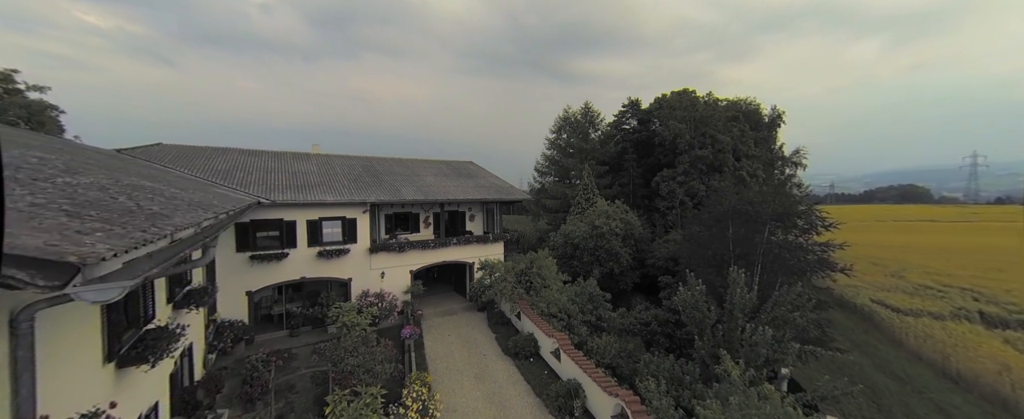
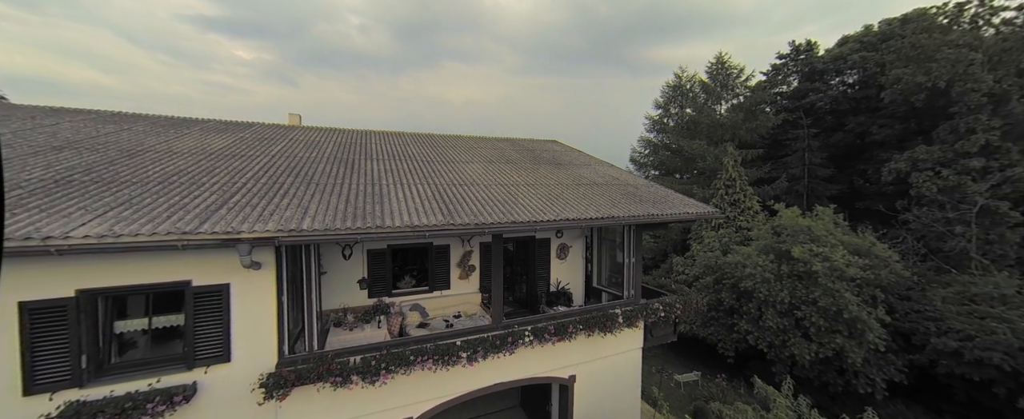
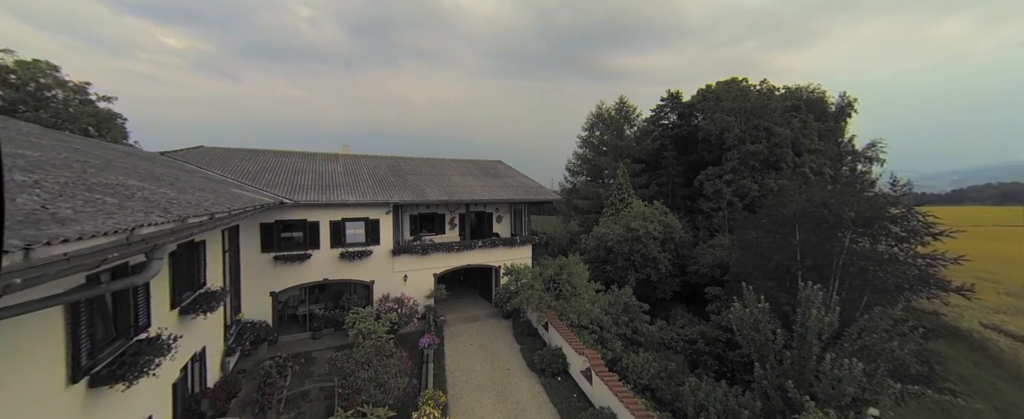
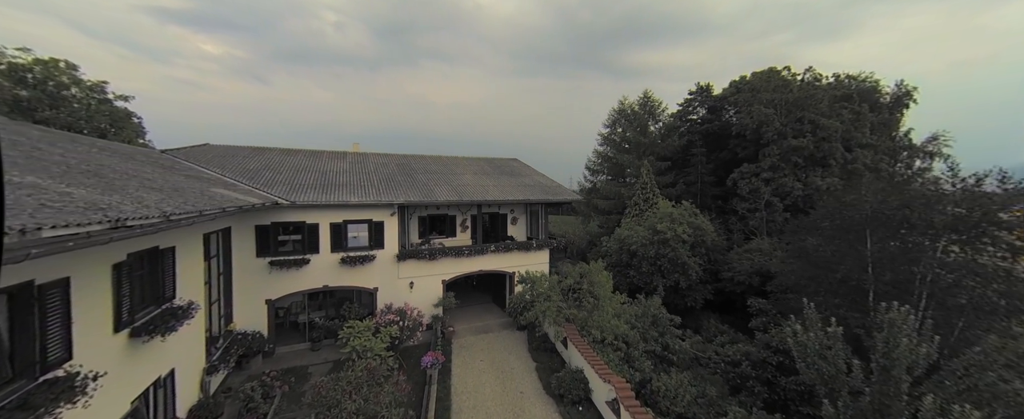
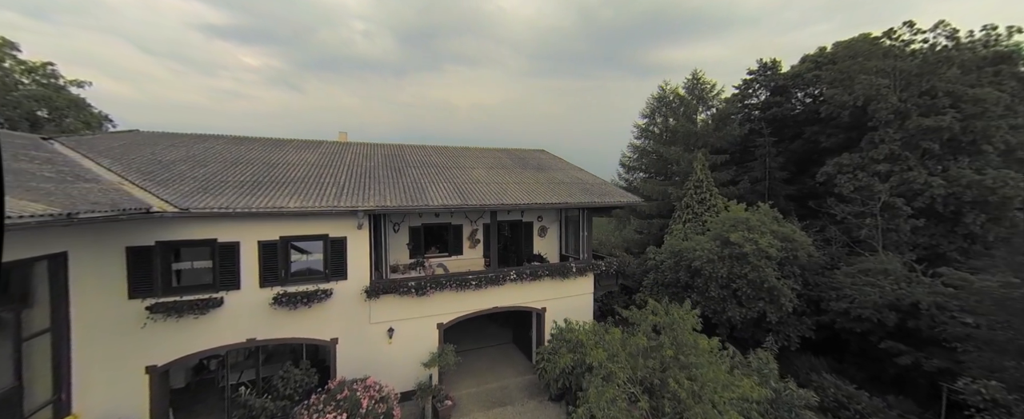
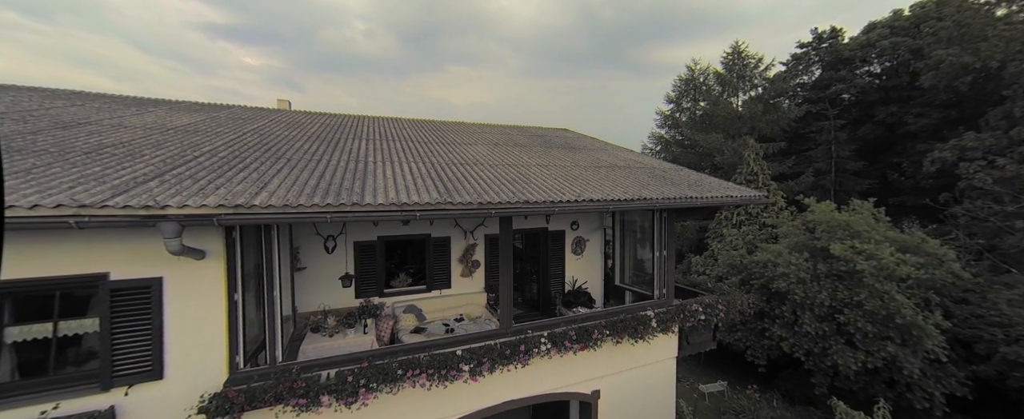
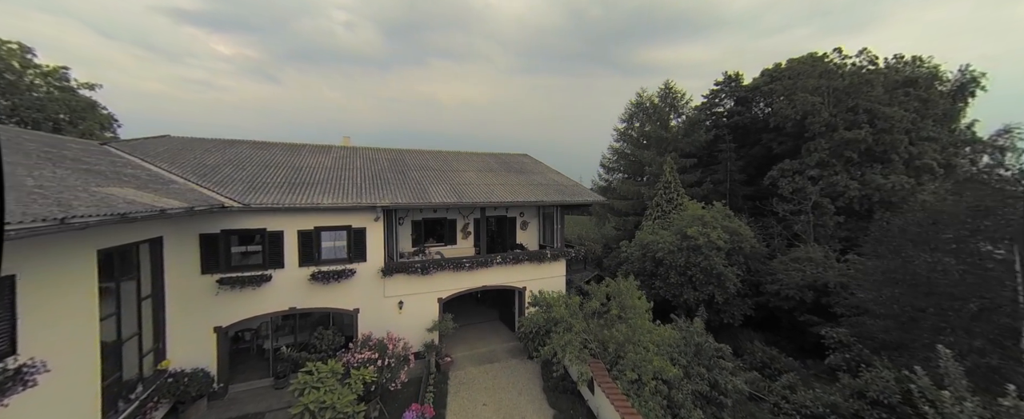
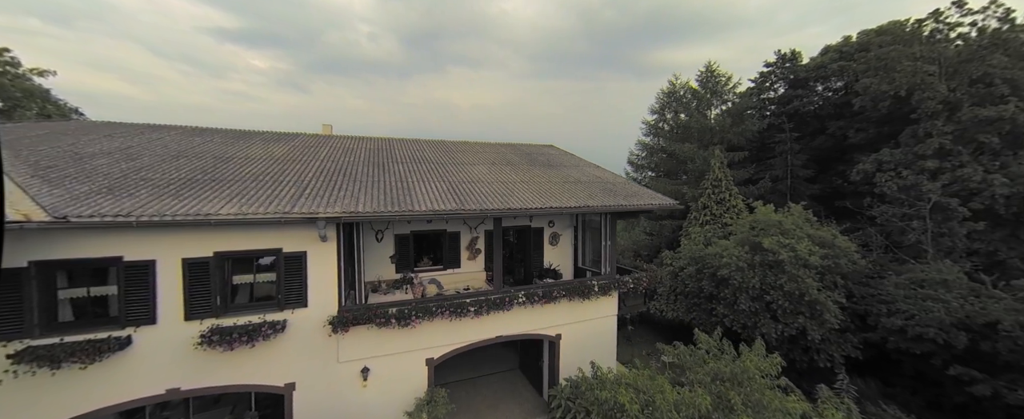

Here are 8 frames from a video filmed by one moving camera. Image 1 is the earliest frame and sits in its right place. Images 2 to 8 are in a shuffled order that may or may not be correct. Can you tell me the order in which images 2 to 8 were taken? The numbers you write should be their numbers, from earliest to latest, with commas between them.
3, 4, 7, 5, 8, 2, 6
